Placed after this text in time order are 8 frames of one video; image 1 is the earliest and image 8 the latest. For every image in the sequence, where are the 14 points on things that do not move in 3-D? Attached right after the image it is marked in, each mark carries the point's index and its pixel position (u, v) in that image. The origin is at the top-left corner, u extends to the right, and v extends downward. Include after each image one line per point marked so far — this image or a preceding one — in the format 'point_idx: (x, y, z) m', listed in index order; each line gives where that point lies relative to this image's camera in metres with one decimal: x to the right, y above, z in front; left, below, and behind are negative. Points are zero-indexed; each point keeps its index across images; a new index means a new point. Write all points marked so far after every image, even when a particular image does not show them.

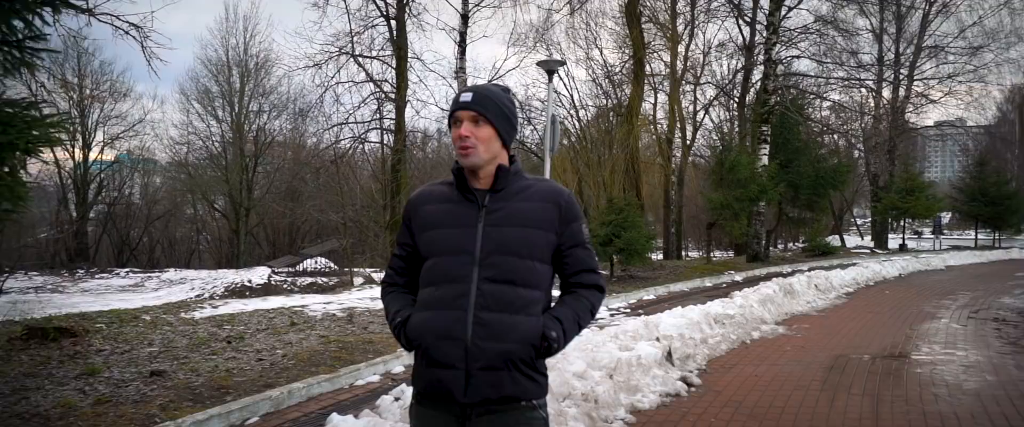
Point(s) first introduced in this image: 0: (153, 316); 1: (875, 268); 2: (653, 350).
0: (-4.7, -1.3, +9.9) m
1: (+8.6, -1.3, +17.7) m
2: (+1.2, -1.2, +6.6) m
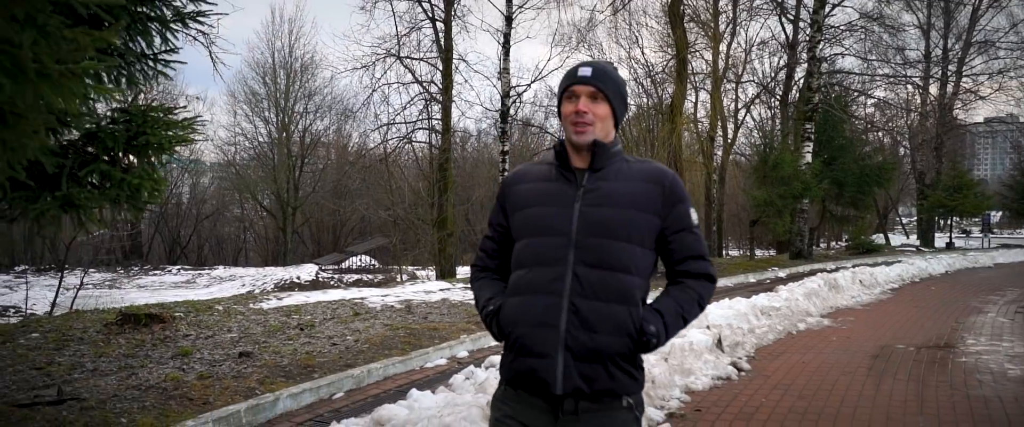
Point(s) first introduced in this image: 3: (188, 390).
0: (-4.0, -1.3, +10.5) m
1: (+9.6, -1.2, +17.7) m
2: (+1.8, -1.1, +6.9) m
3: (-2.2, -1.2, +5.2) m
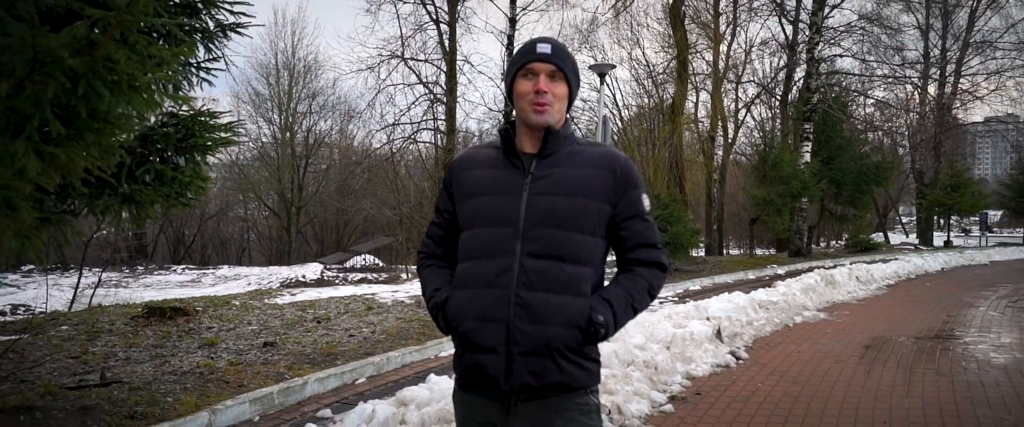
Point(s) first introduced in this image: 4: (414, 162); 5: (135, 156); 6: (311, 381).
0: (-3.9, -1.3, +10.9) m
1: (+9.8, -1.2, +18.0) m
2: (+1.9, -1.1, +7.3) m
3: (-2.1, -1.2, +5.6) m
4: (-2.5, +1.3, +19.3) m
5: (-2.4, +0.4, +4.6) m
6: (-1.5, -1.2, +5.5) m
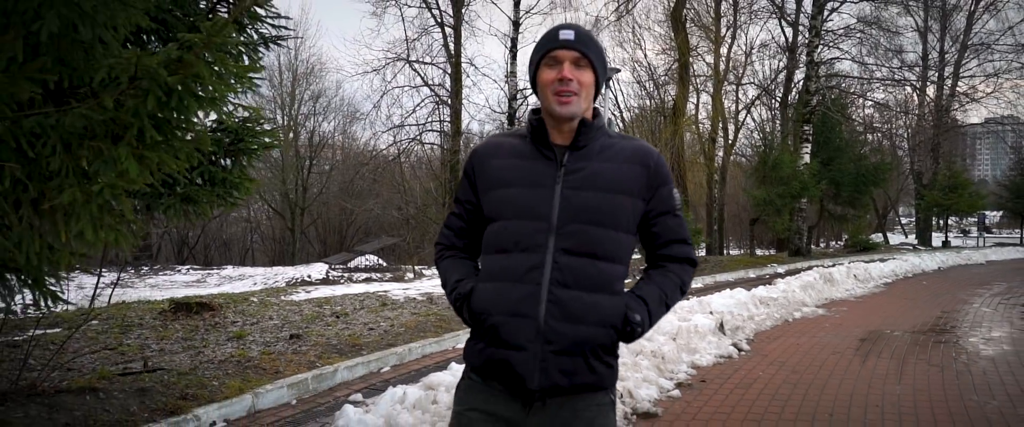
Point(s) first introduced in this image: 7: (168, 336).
0: (-3.8, -1.3, +11.3) m
1: (+9.9, -1.2, +18.4) m
2: (+2.0, -1.1, +7.7) m
3: (-2.0, -1.2, +6.0) m
4: (-2.4, +1.3, +19.7) m
5: (-2.2, +0.4, +5.0) m
6: (-1.3, -1.2, +5.8) m
7: (-3.5, -1.3, +7.7) m
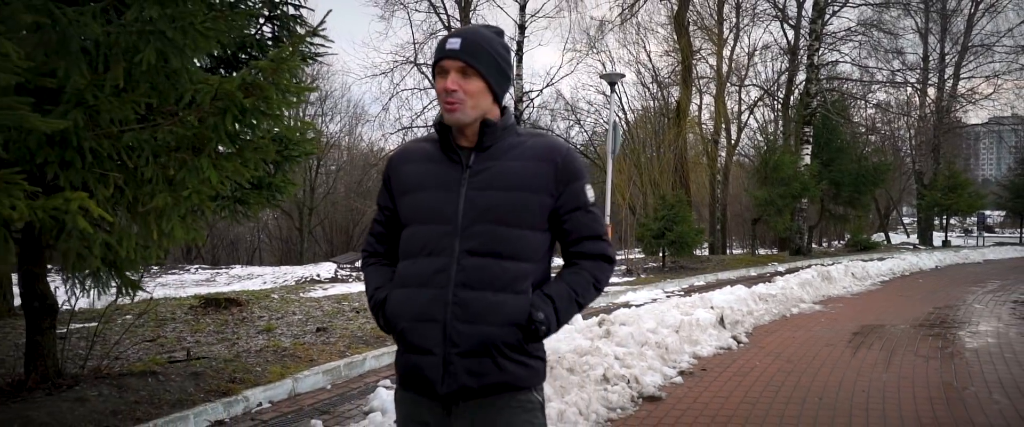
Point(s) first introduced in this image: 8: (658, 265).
0: (-3.6, -1.3, +11.8) m
1: (+10.1, -1.2, +18.8) m
2: (+2.1, -1.1, +8.2) m
3: (-1.9, -1.2, +6.5) m
4: (-2.2, +1.3, +20.2) m
5: (-2.1, +0.4, +5.5) m
6: (-1.2, -1.2, +6.3) m
7: (-3.4, -1.3, +8.2) m
8: (+3.6, -1.3, +18.6) m
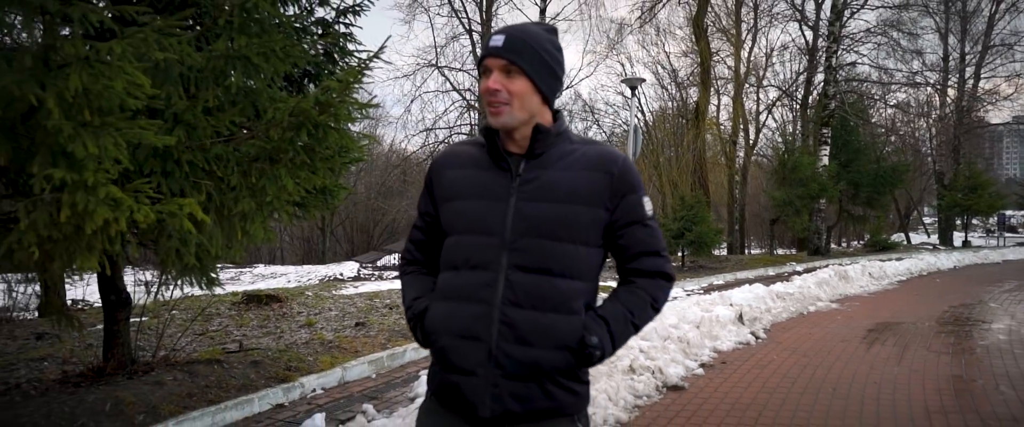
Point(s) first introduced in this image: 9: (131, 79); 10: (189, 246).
0: (-3.2, -1.3, +12.3) m
1: (+10.6, -1.2, +19.0) m
2: (+2.5, -1.1, +8.5) m
3: (-1.6, -1.2, +6.9) m
4: (-1.6, +1.3, +20.7) m
5: (-1.8, +0.3, +6.0) m
6: (-0.9, -1.2, +6.8) m
7: (-3.1, -1.3, +8.7) m
8: (+4.2, -1.3, +18.9) m
9: (-1.4, +0.5, +2.8) m
10: (-1.5, -0.2, +3.5) m
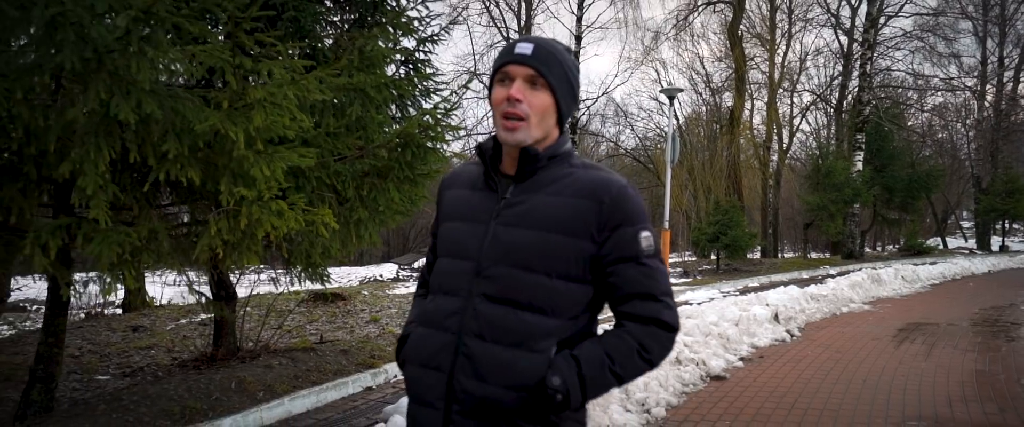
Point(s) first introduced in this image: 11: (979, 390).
0: (-2.5, -1.3, +13.0) m
1: (+11.6, -1.3, +19.3) m
2: (+3.1, -1.2, +9.1) m
3: (-1.1, -1.3, +7.6) m
4: (-0.6, +1.2, +21.4) m
5: (-1.3, +0.3, +6.7) m
6: (-0.4, -1.3, +7.5) m
7: (-2.5, -1.3, +9.5) m
8: (+5.2, -1.4, +19.4) m
9: (-1.0, +0.5, +3.5) m
10: (-1.1, -0.2, +4.3) m
11: (+3.9, -1.5, +6.2) m
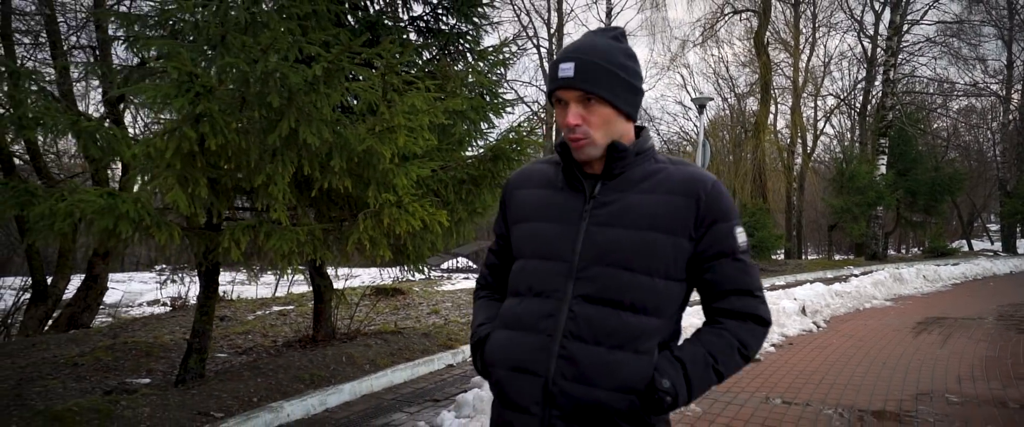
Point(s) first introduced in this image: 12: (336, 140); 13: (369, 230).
0: (-1.7, -1.4, +14.0) m
1: (+12.5, -1.4, +19.8) m
2: (+3.7, -1.2, +9.9) m
3: (-0.5, -1.3, +8.6) m
4: (+0.4, +1.1, +22.3) m
5: (-0.7, +0.3, +7.6) m
6: (+0.2, -1.3, +8.4) m
7: (-1.8, -1.4, +10.4) m
8: (+6.1, -1.4, +20.2) m
9: (-0.5, +0.5, +4.5) m
10: (-0.6, -0.2, +5.2) m
11: (+4.4, -1.5, +7.0) m
12: (-1.0, +0.4, +4.1) m
13: (-0.9, -0.1, +4.4) m
